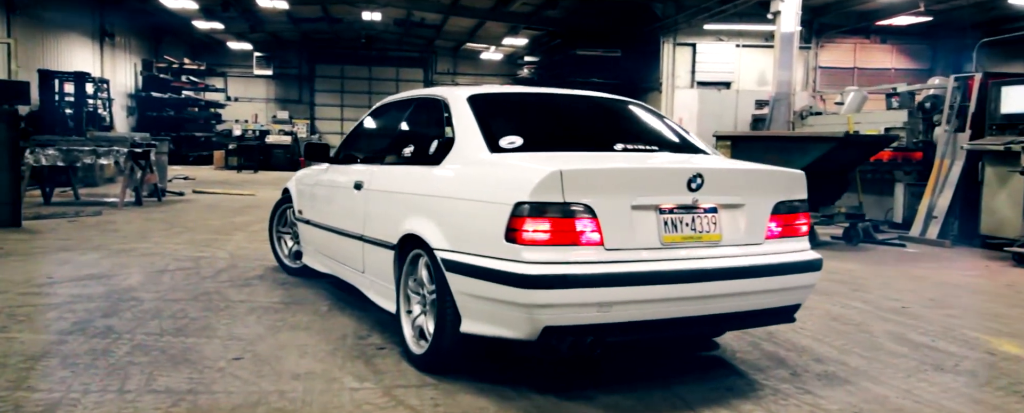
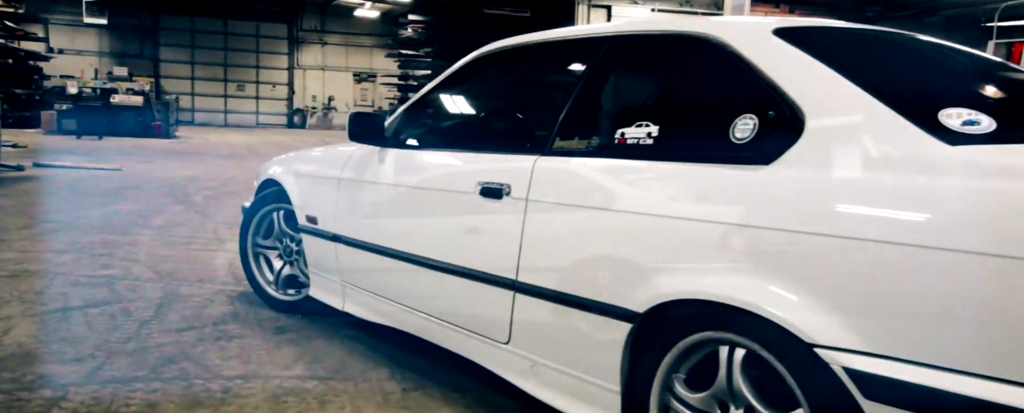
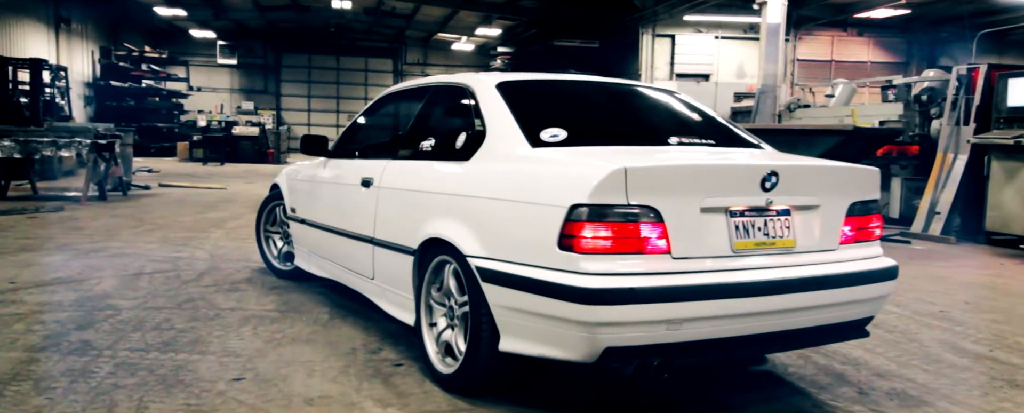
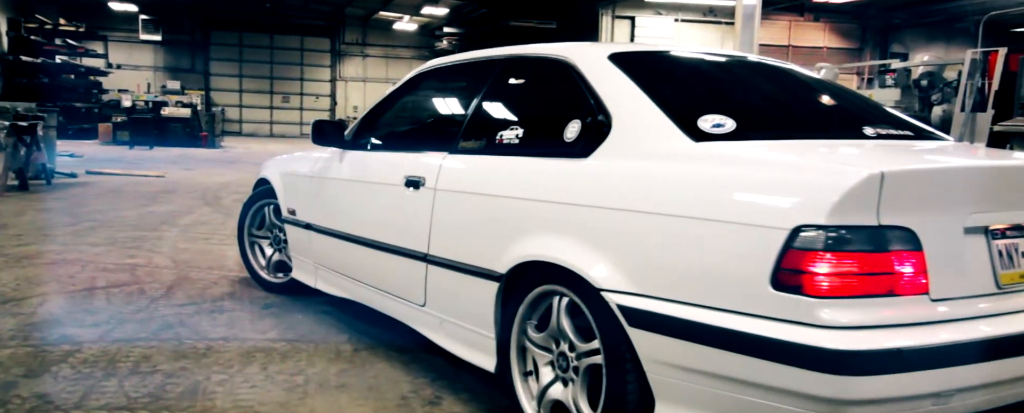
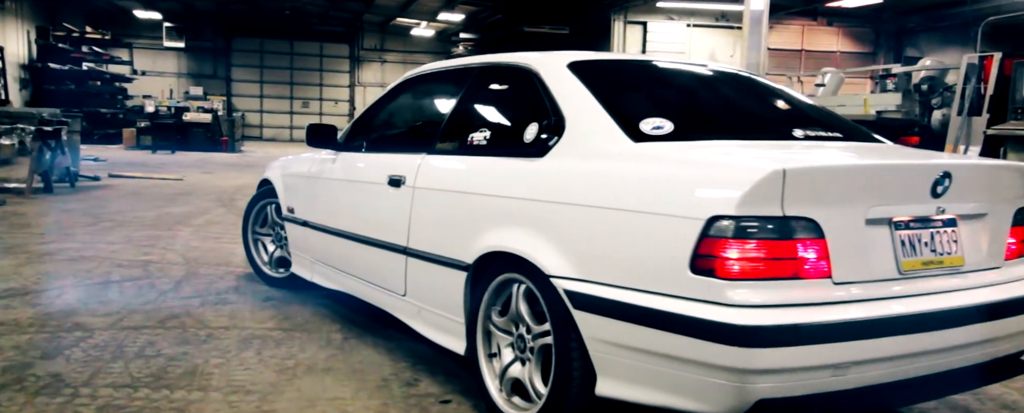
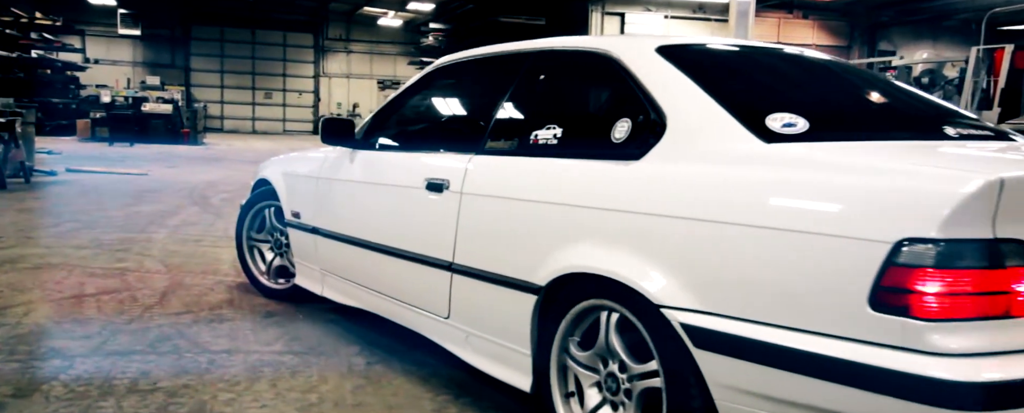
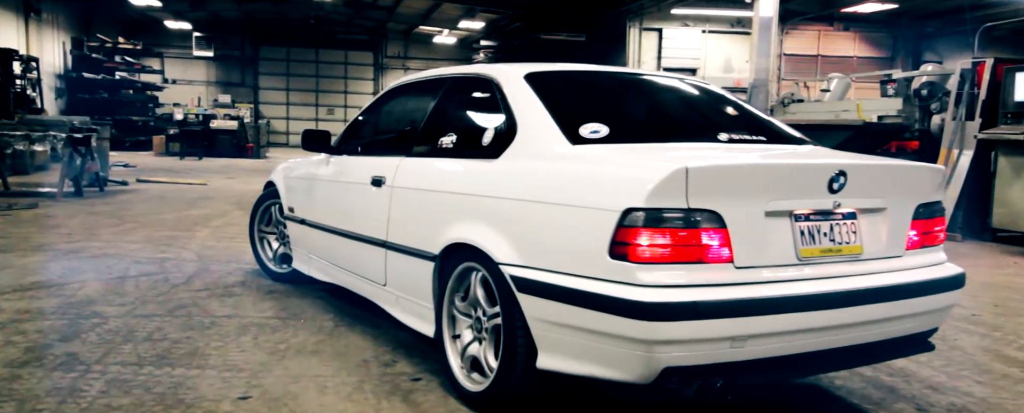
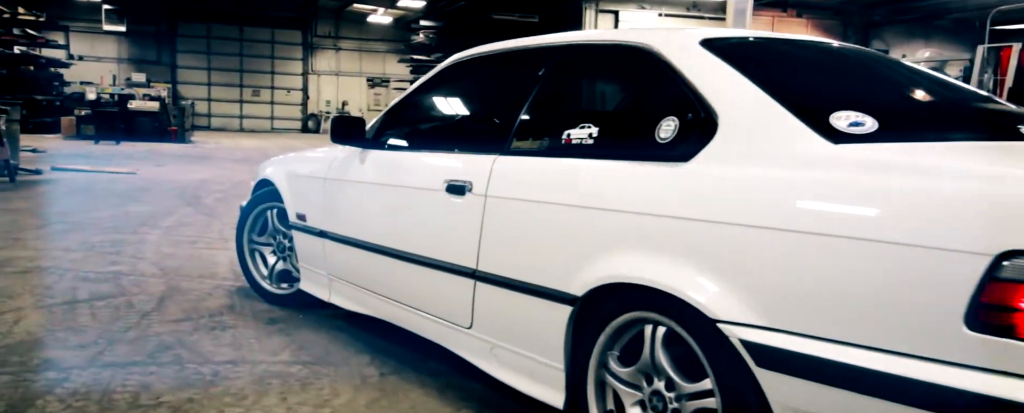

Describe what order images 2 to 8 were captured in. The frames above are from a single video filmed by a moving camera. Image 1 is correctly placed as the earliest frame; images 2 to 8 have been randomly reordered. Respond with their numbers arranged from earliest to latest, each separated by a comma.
3, 7, 5, 4, 6, 8, 2
